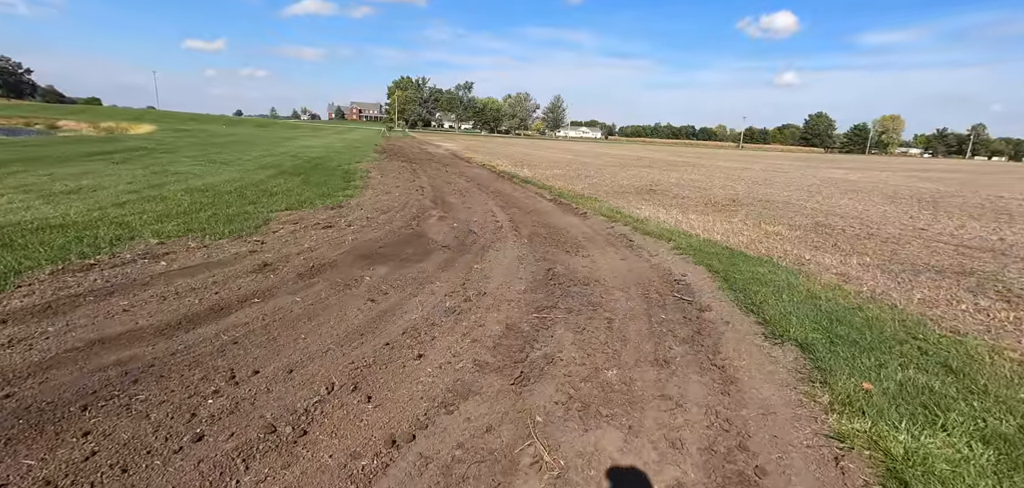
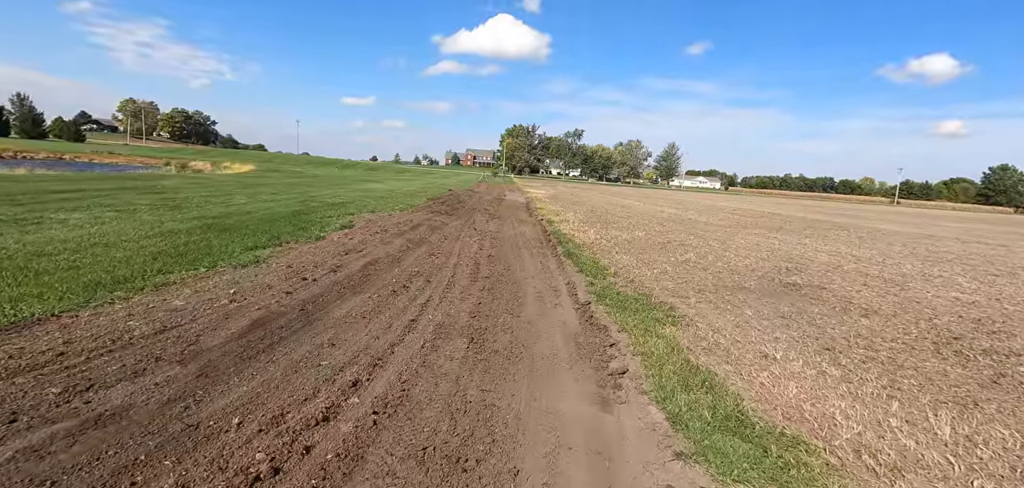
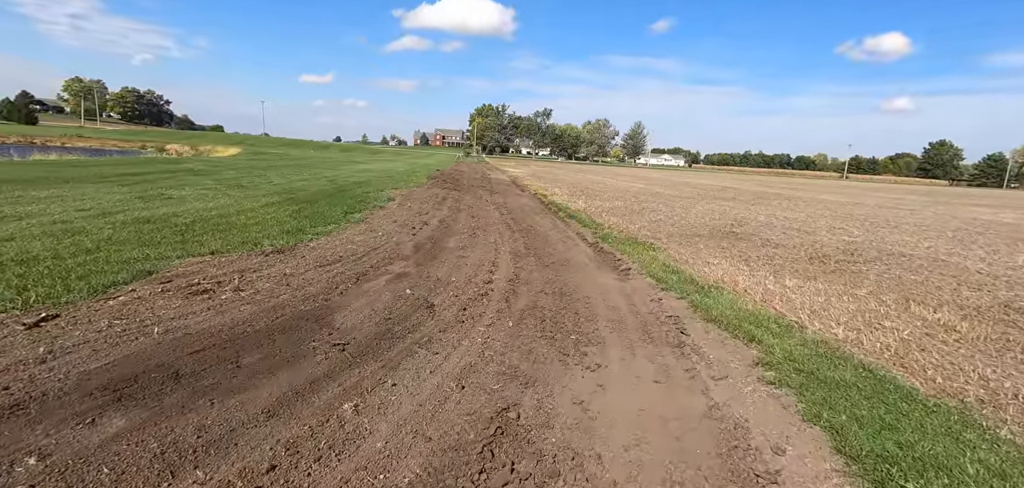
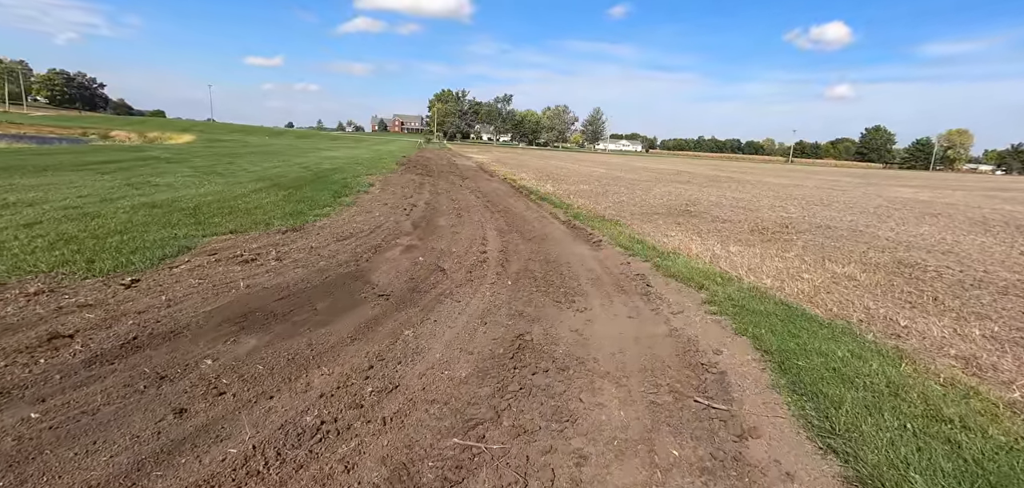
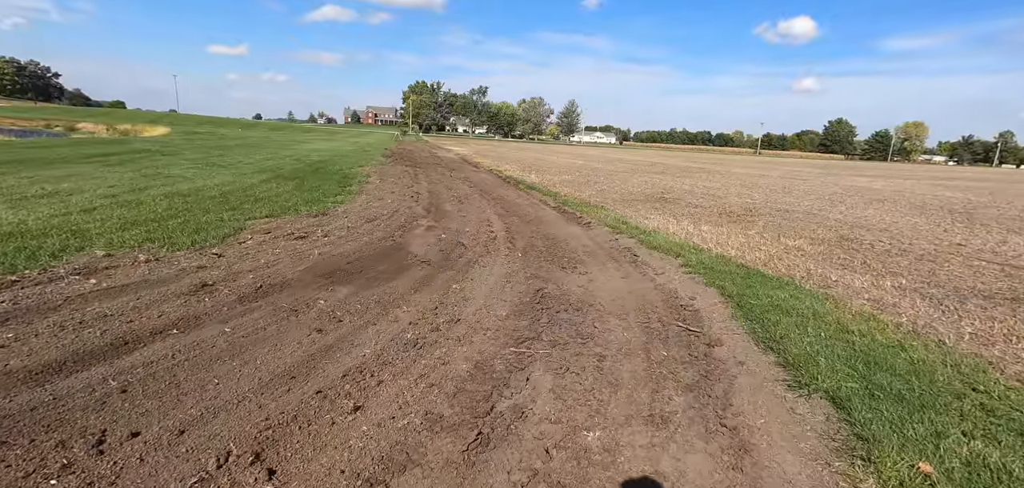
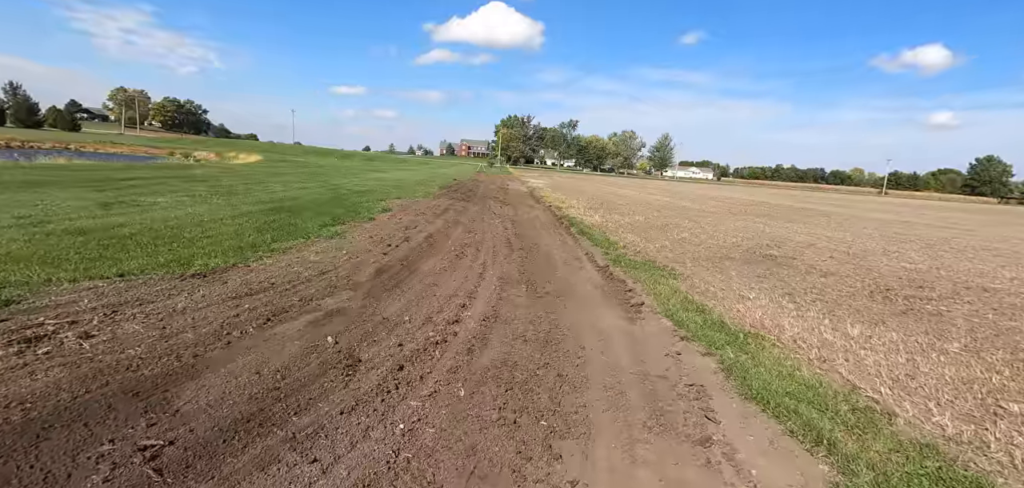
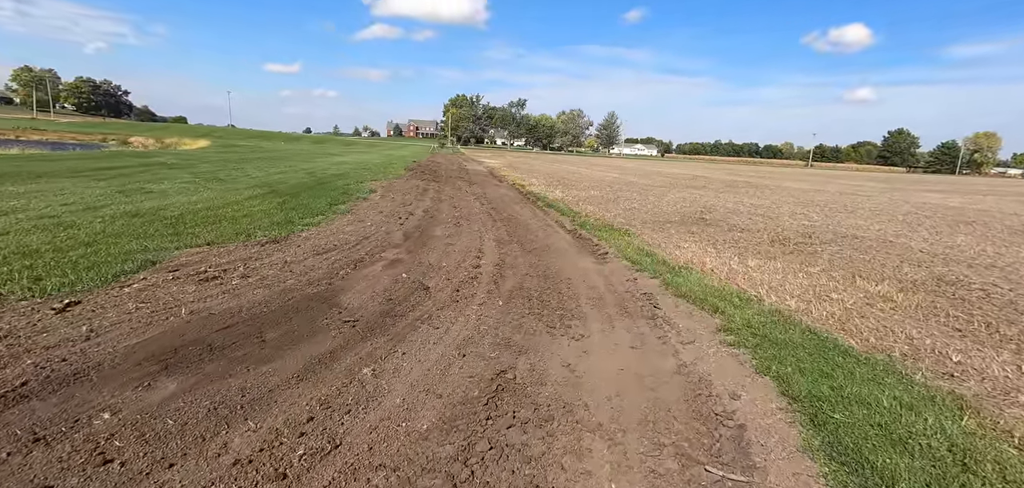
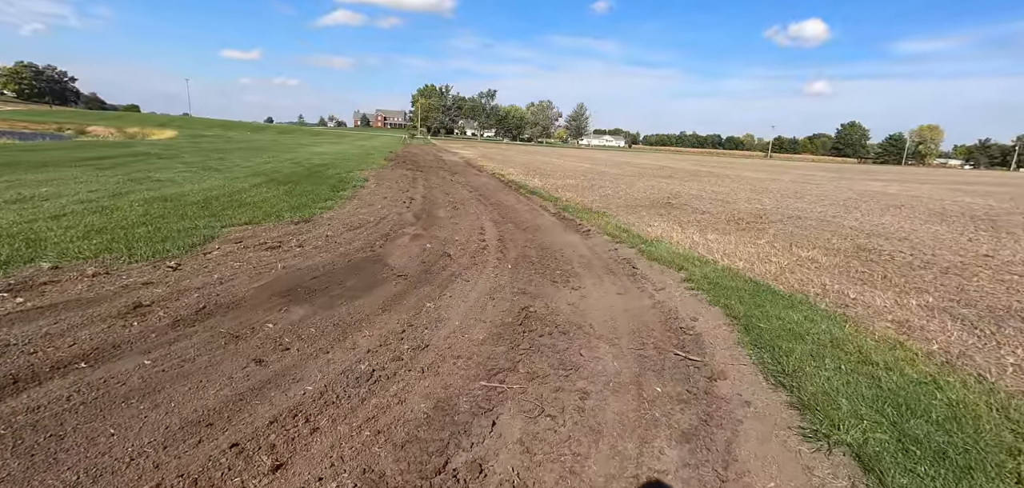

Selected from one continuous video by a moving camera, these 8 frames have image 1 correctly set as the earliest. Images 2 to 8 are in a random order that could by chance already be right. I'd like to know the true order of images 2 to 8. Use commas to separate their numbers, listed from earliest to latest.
5, 8, 4, 7, 3, 6, 2
